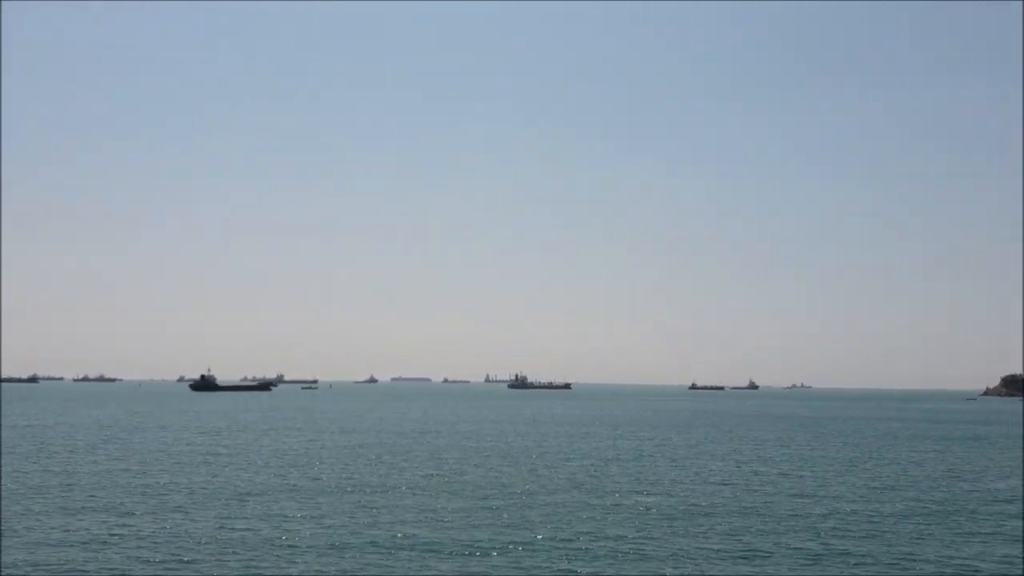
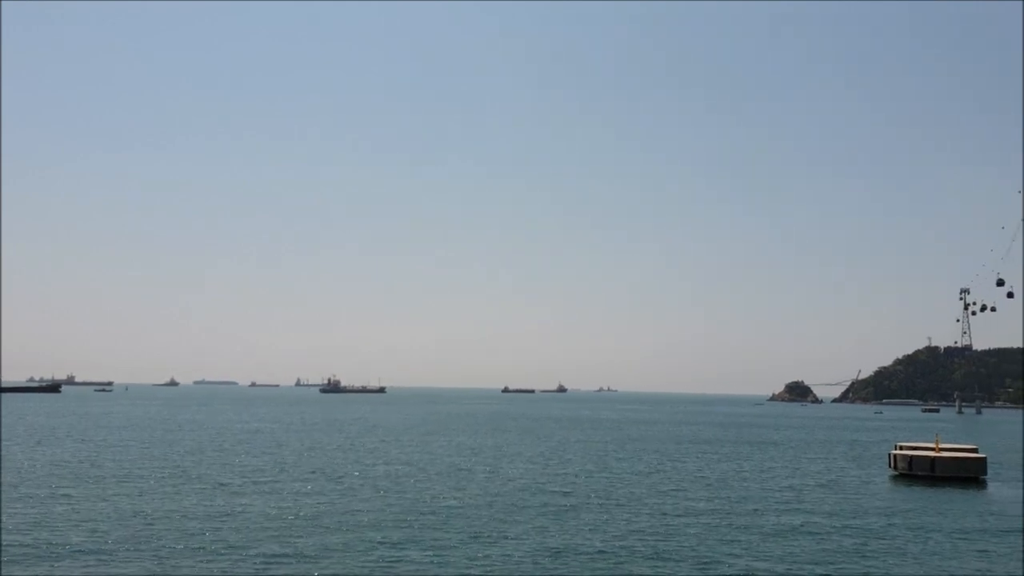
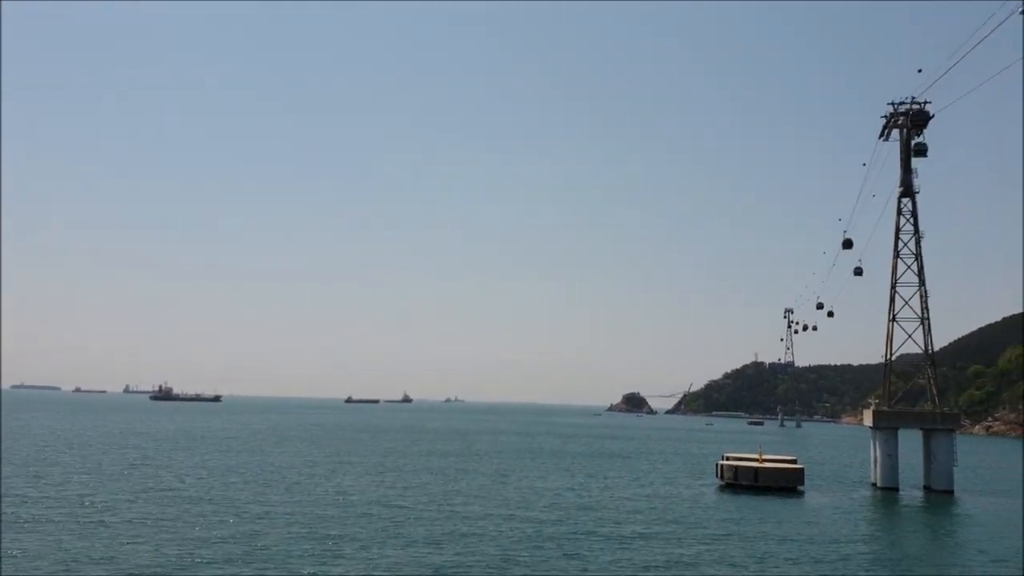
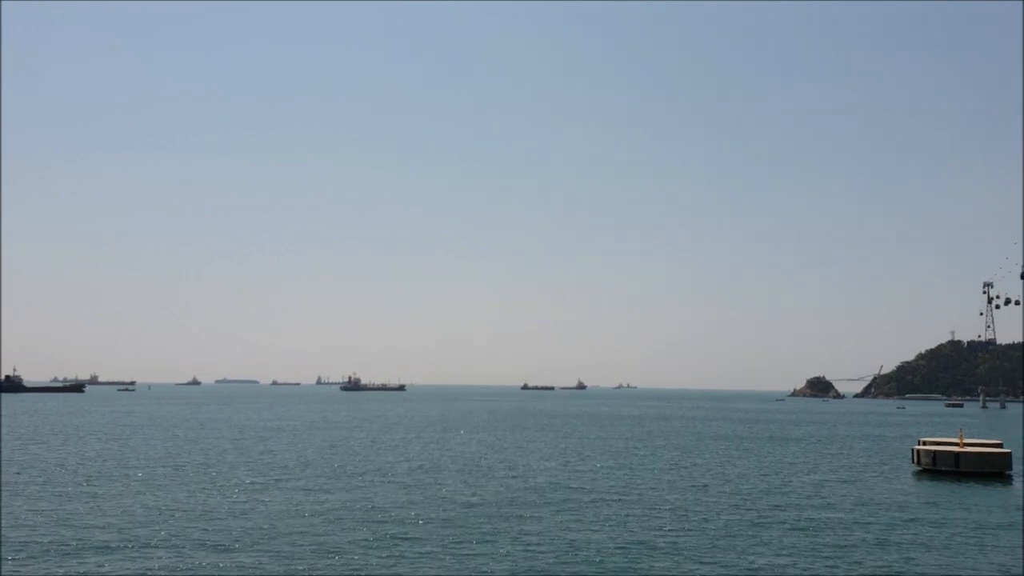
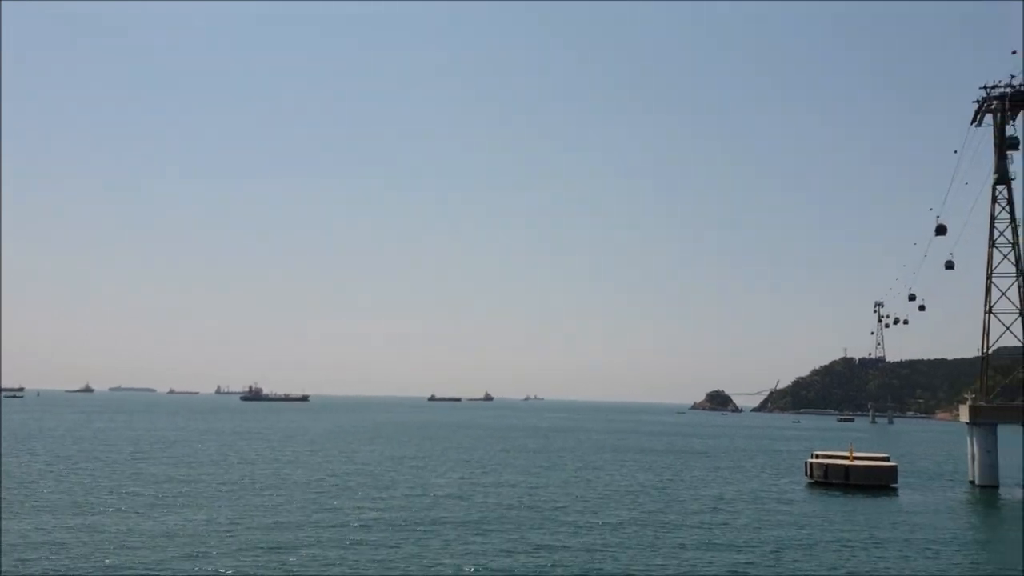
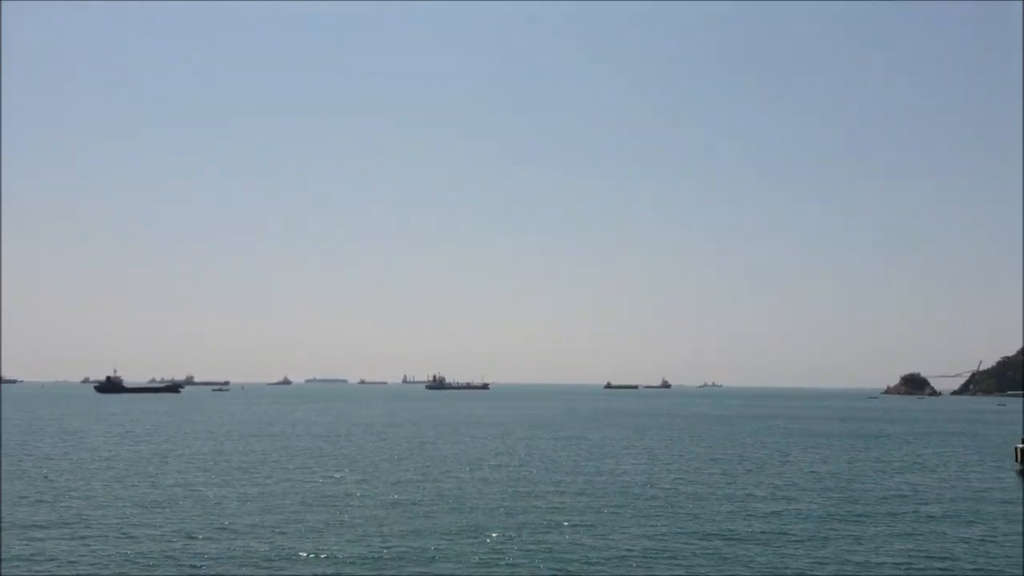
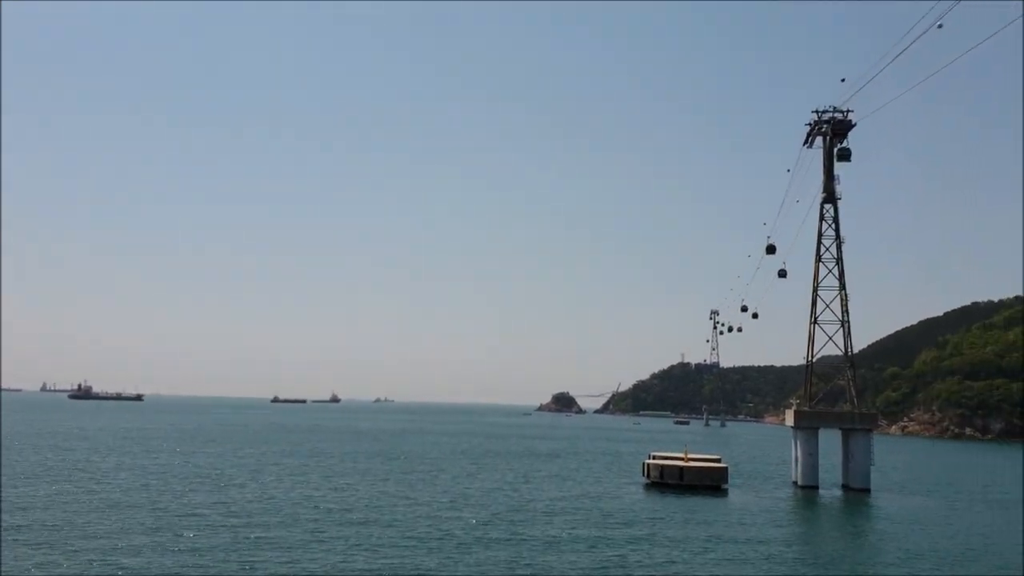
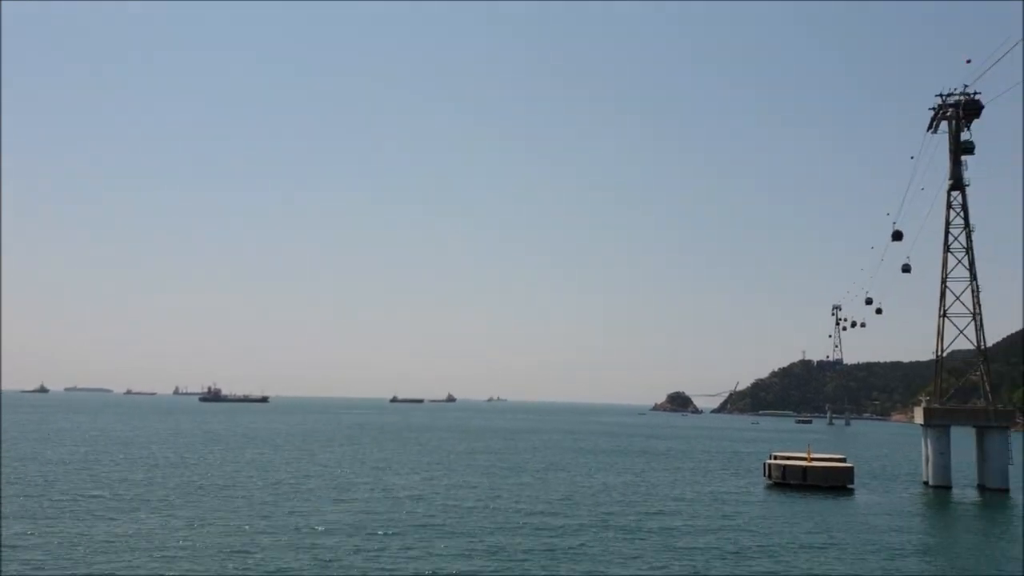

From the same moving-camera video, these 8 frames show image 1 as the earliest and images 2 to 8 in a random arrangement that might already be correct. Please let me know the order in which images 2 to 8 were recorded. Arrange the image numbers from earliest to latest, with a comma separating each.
6, 4, 2, 5, 8, 3, 7
